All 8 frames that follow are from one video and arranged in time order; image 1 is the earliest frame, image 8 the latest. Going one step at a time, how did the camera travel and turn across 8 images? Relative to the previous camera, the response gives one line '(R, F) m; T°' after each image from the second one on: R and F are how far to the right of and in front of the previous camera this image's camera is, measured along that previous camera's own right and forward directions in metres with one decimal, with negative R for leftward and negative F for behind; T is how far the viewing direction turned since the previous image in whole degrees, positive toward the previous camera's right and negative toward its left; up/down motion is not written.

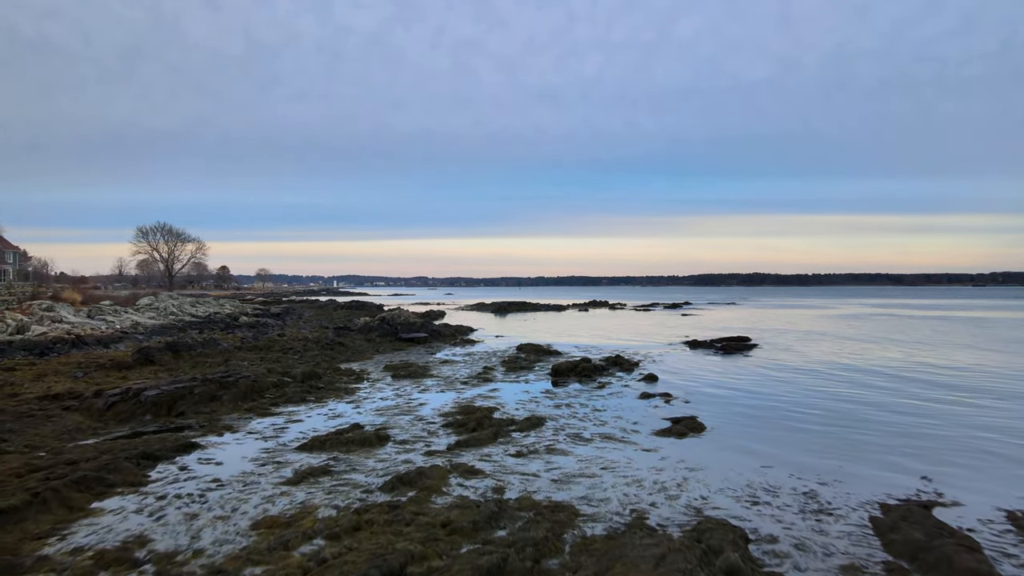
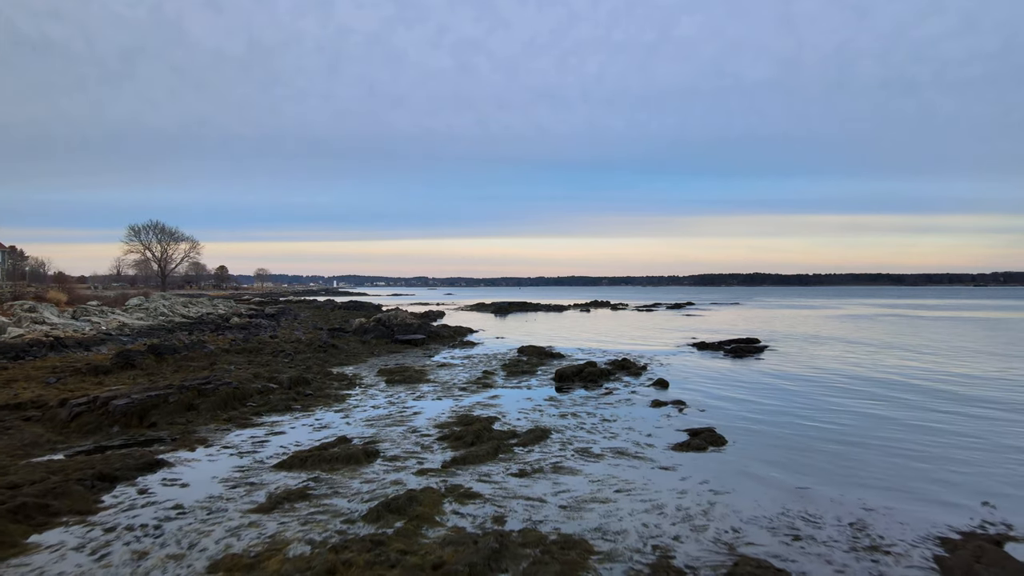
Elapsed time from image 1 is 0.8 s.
(0.0, +0.9) m; 0°
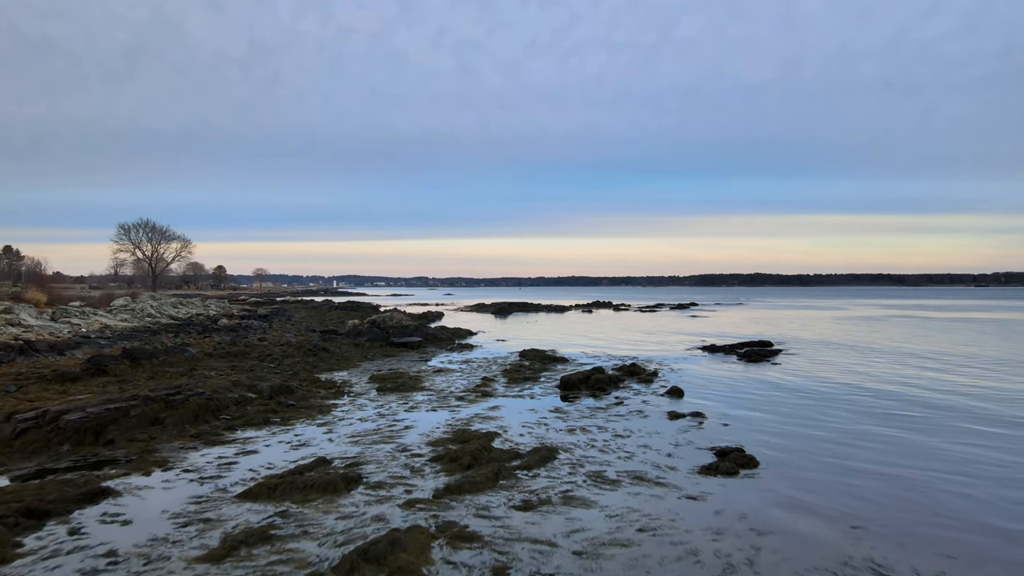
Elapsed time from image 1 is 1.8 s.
(0.0, +1.1) m; 0°
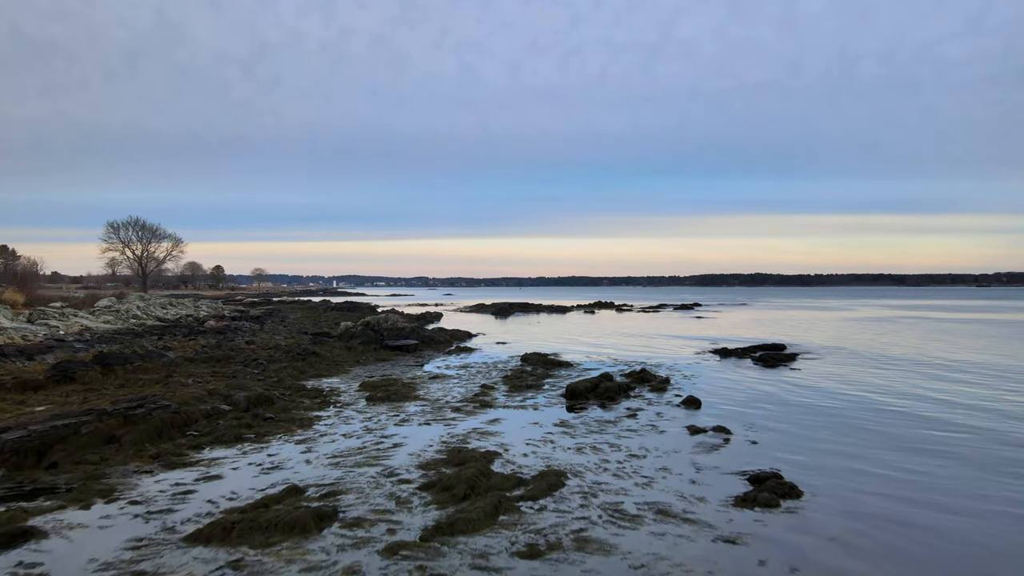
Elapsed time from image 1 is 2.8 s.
(0.0, +1.1) m; 0°
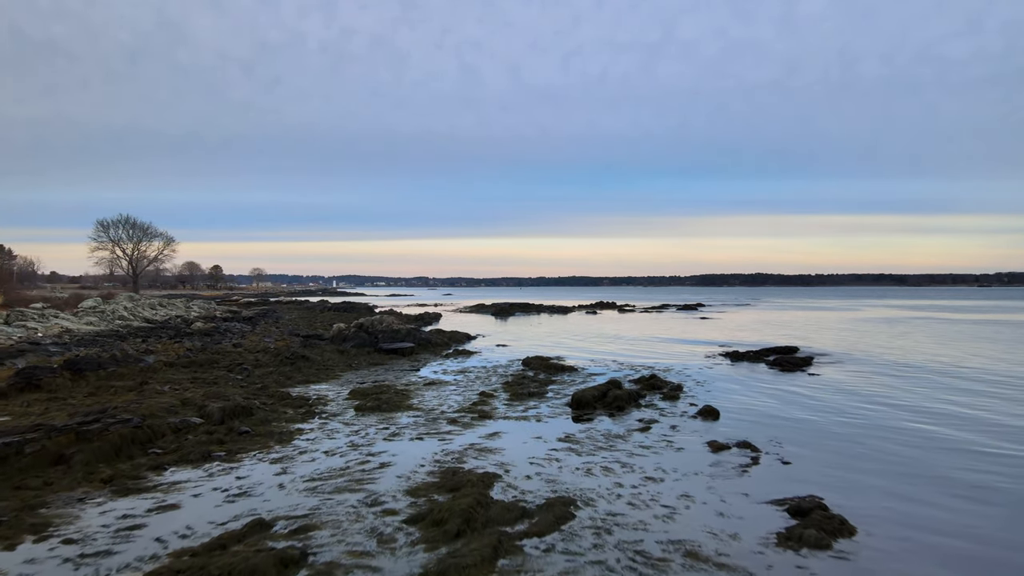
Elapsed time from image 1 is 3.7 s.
(0.0, +1.0) m; 0°
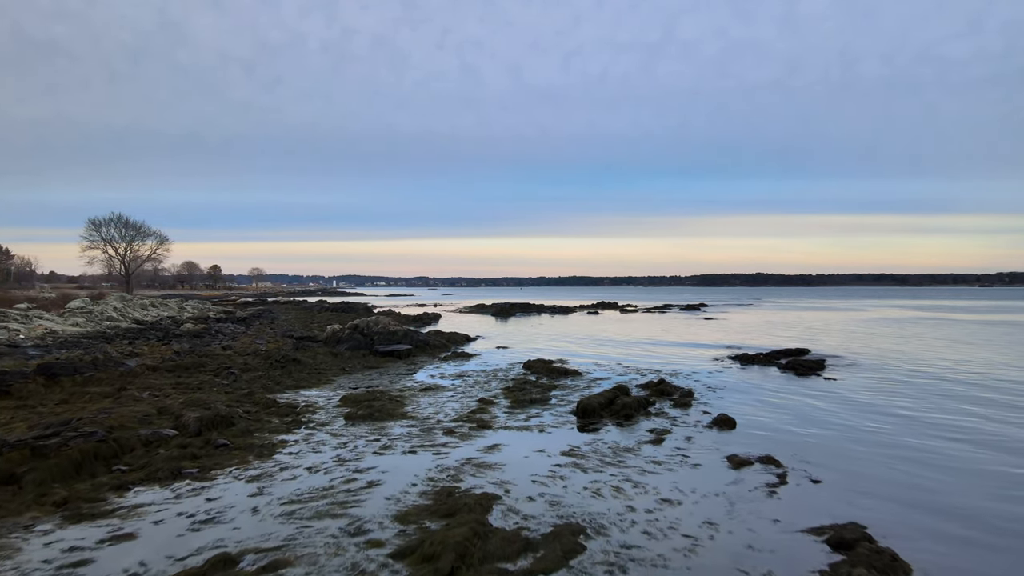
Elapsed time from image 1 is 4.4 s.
(0.0, +0.7) m; 0°
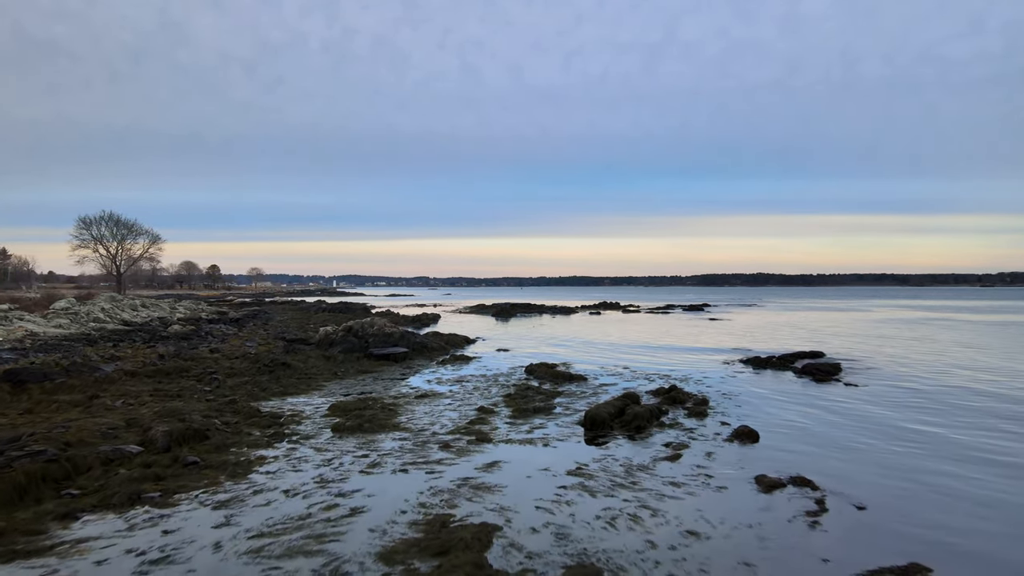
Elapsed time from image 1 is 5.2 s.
(0.0, +0.9) m; 0°
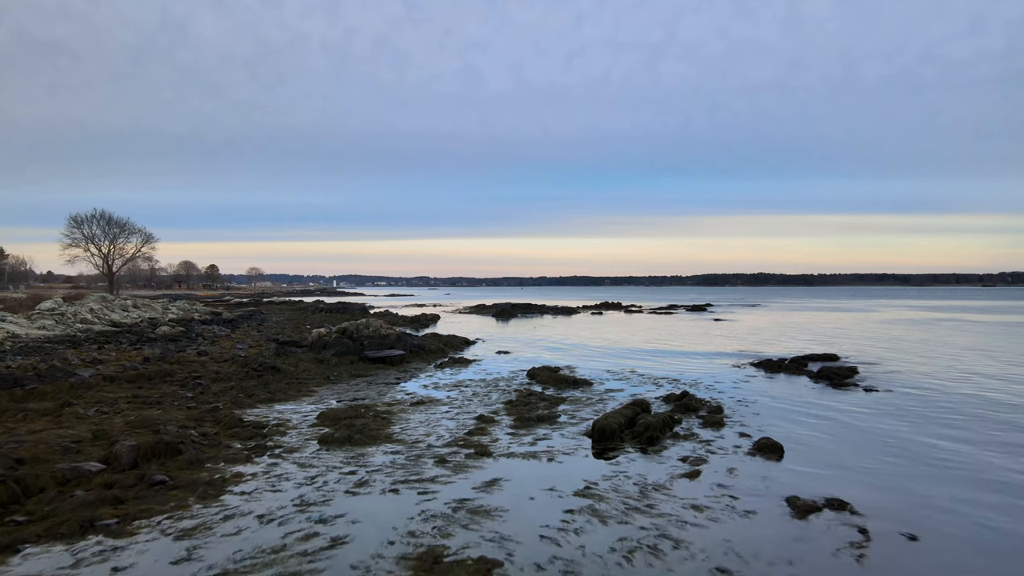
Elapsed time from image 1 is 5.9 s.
(0.0, +0.8) m; 0°
